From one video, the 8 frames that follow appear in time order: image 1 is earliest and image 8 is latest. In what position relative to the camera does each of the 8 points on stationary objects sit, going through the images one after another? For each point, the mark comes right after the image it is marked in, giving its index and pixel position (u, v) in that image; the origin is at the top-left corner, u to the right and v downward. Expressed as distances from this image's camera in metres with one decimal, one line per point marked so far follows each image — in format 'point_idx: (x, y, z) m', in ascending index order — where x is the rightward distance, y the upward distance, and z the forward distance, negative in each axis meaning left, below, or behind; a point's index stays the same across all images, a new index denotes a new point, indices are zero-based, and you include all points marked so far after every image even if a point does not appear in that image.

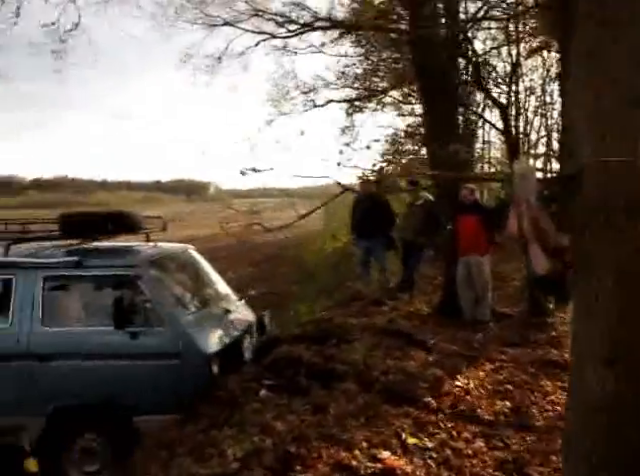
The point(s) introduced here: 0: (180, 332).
0: (-1.3, -0.9, +5.2) m
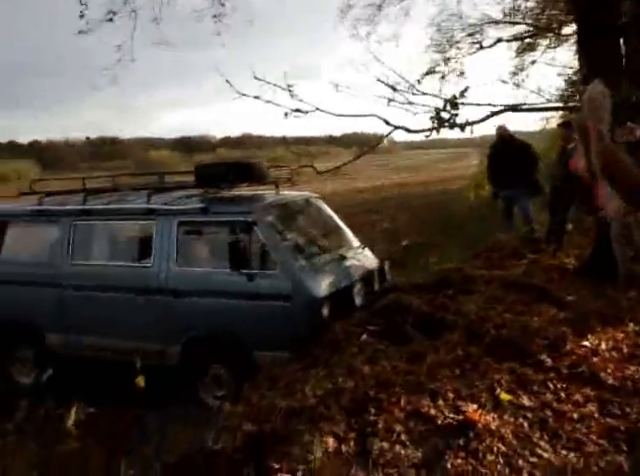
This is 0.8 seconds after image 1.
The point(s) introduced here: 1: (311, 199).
0: (-0.3, -0.4, +5.5) m
1: (-0.1, +0.5, +7.0) m
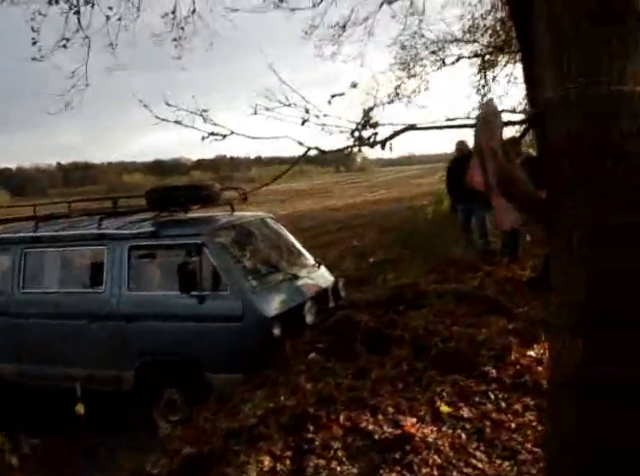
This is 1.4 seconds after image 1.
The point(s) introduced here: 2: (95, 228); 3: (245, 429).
0: (-0.8, -0.6, +5.5) m
1: (-0.7, +0.3, +7.0) m
2: (-2.8, +0.1, +6.4) m
3: (-0.6, -1.4, +3.7) m
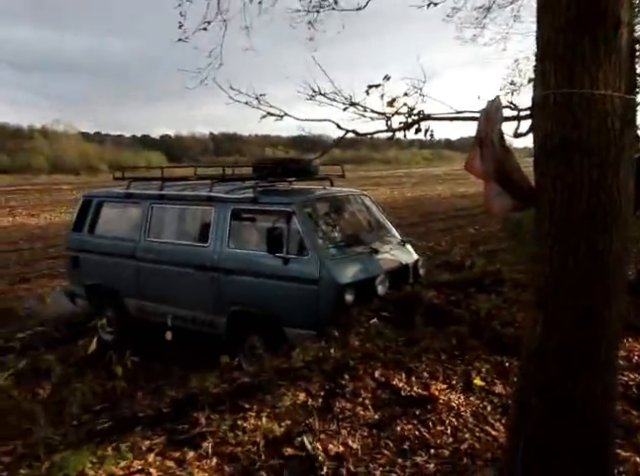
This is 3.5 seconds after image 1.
0: (0.0, -0.3, +6.1) m
1: (+0.6, +0.6, +7.5) m
2: (-1.6, +0.7, +7.4) m
3: (-0.2, -1.1, +4.3) m
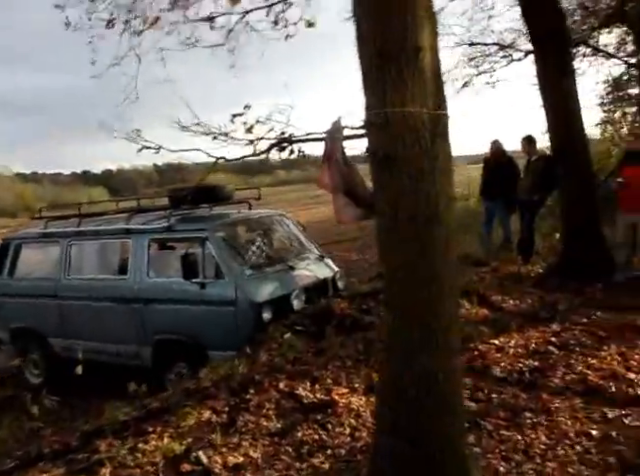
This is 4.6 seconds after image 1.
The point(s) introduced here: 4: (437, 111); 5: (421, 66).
0: (-1.0, -0.5, +6.2) m
1: (-0.6, +0.3, +7.7) m
2: (-2.8, +0.2, +7.5) m
3: (-1.0, -1.3, +4.4) m
4: (+0.6, +0.6, +2.5) m
5: (+0.5, +0.8, +2.4) m
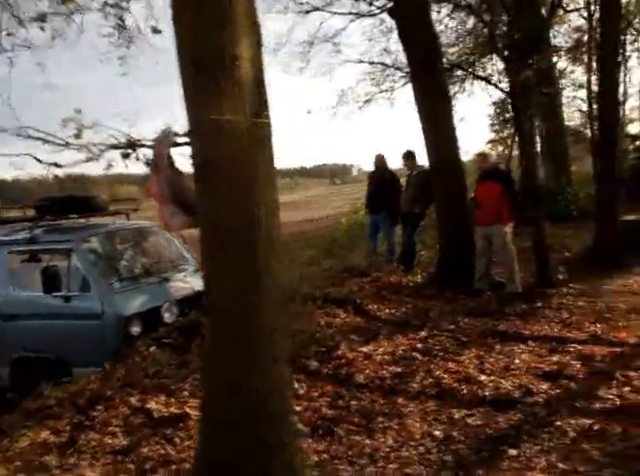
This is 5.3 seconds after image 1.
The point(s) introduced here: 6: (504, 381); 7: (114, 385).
0: (-2.4, -0.7, +5.9) m
1: (-2.4, +0.2, +7.5) m
2: (-4.5, +0.1, +6.9) m
3: (-2.2, -1.4, +4.1) m
4: (-0.3, +0.6, +2.5) m
5: (-0.4, +0.8, +2.5) m
6: (+1.8, -1.4, +4.9) m
7: (-1.7, -1.3, +4.4) m
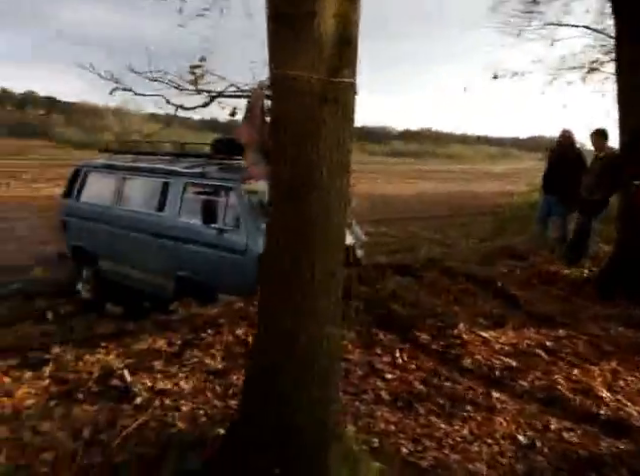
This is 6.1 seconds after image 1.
0: (-0.9, 0.0, +6.5) m
1: (-0.2, +0.9, +7.8) m
2: (-2.4, +1.1, +8.0) m
3: (-1.4, -0.8, +4.8) m
4: (+0.1, +0.8, +2.5) m
5: (0.0, +1.0, +2.4) m
6: (+2.6, -1.4, +4.2) m
7: (-0.8, -0.7, +4.9) m
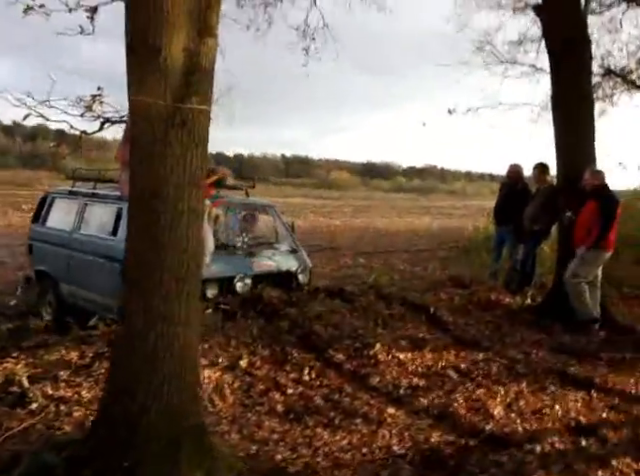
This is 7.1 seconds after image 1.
0: (-1.7, -0.3, +6.8) m
1: (-1.0, +0.5, +8.2) m
2: (-3.2, +0.7, +8.3) m
3: (-2.2, -1.0, +5.0) m
4: (-0.8, +0.7, +2.8) m
5: (-0.8, +0.9, +2.8) m
6: (+1.7, -1.6, +4.4) m
7: (-1.7, -0.9, +5.1) m
